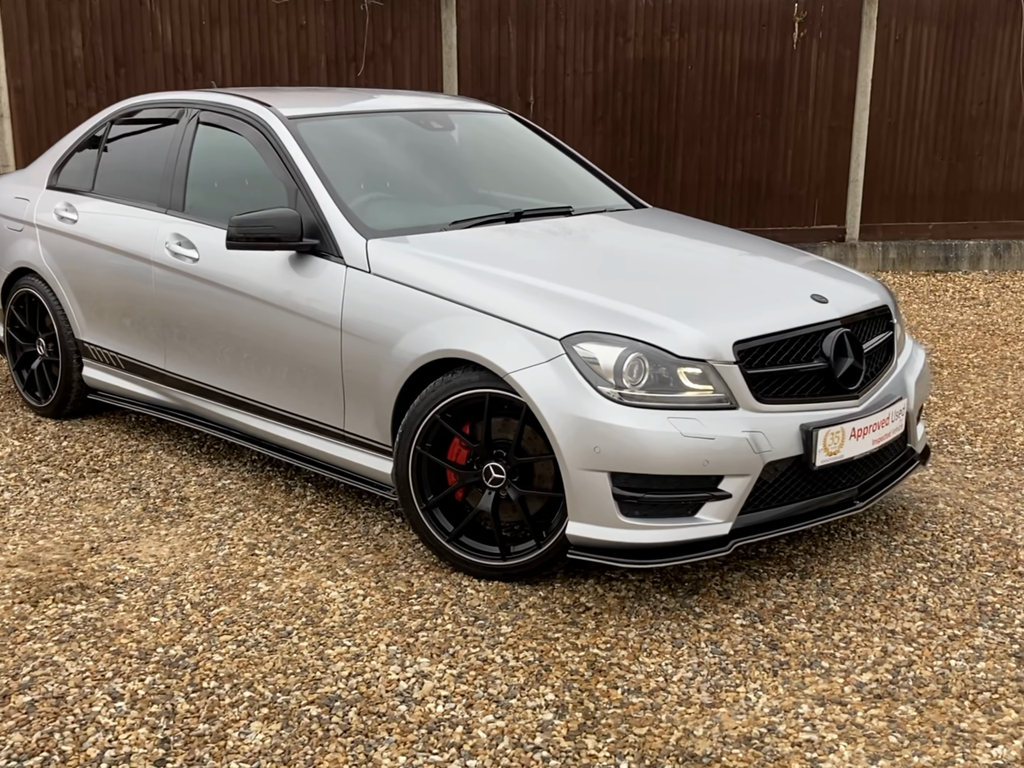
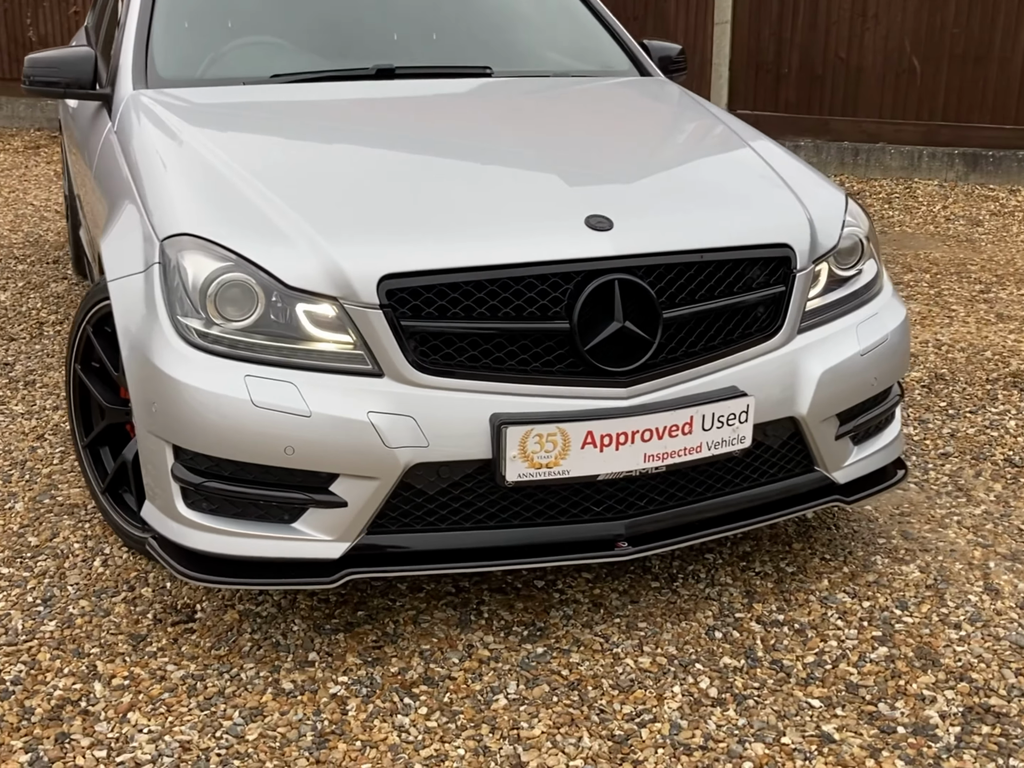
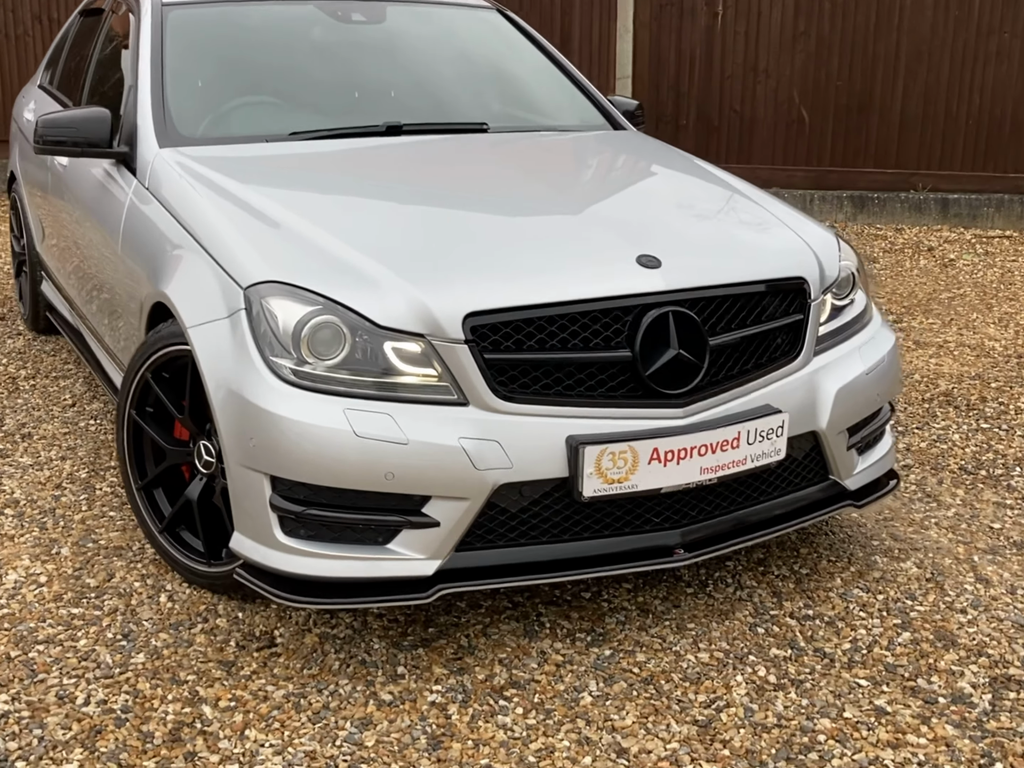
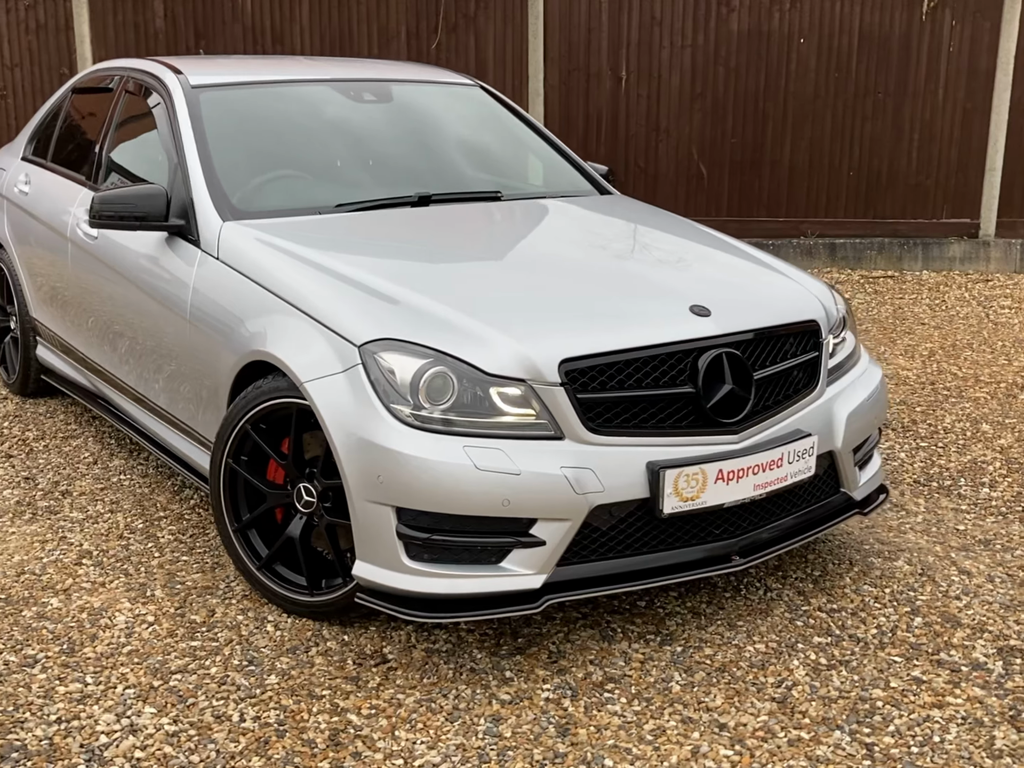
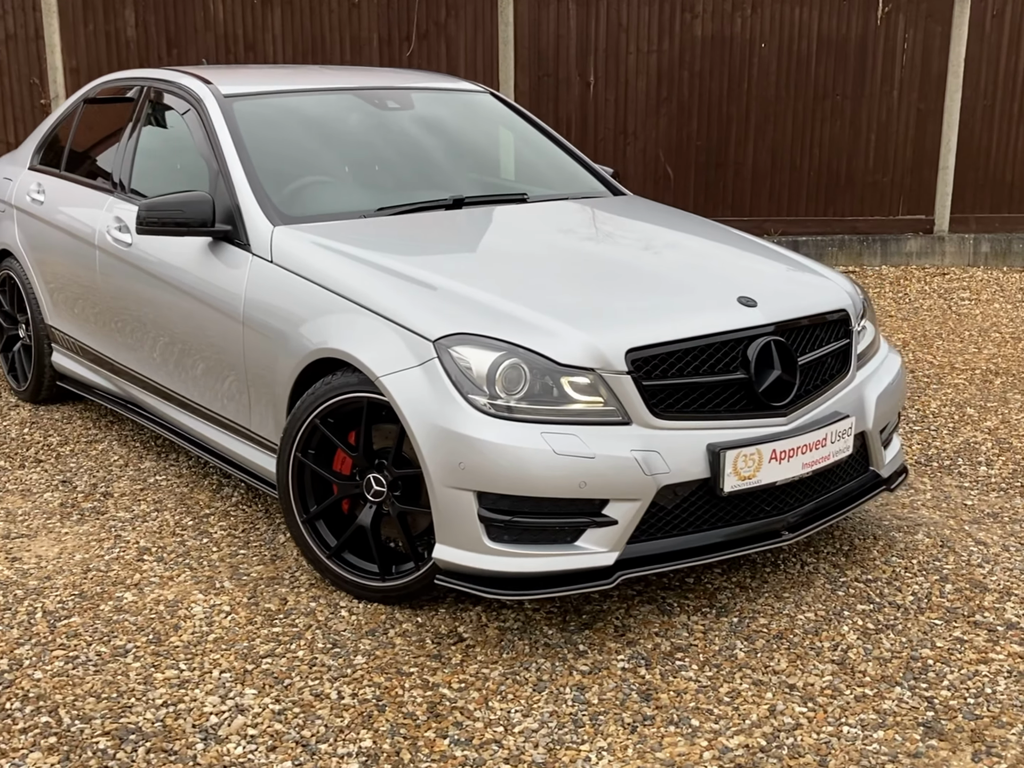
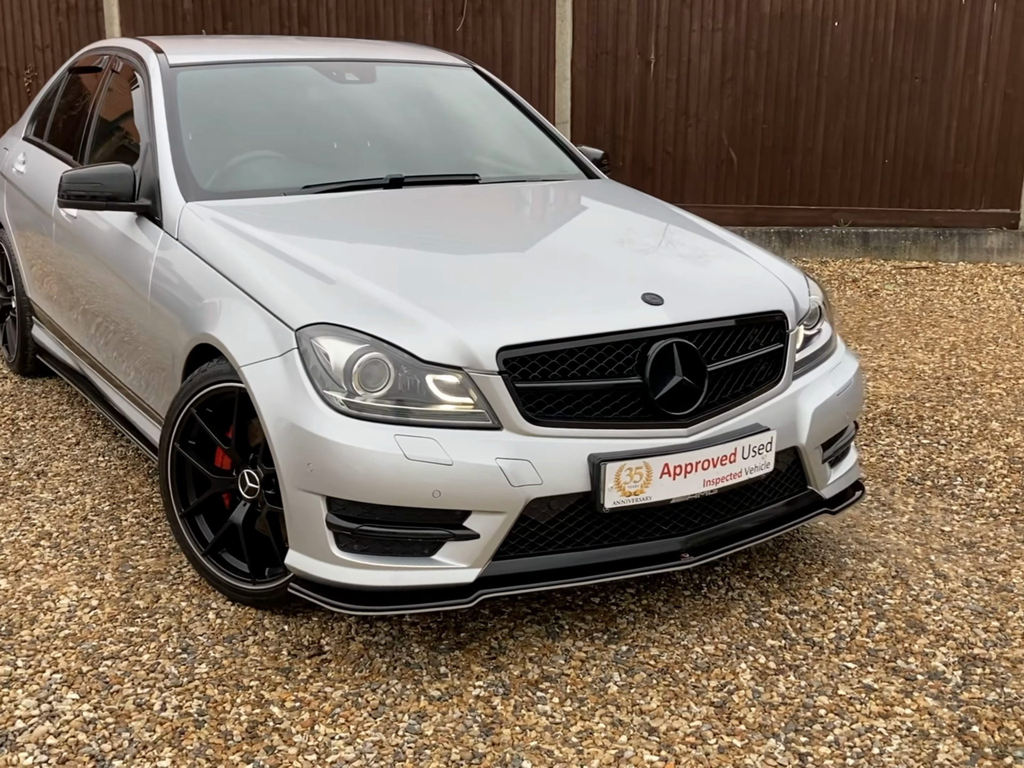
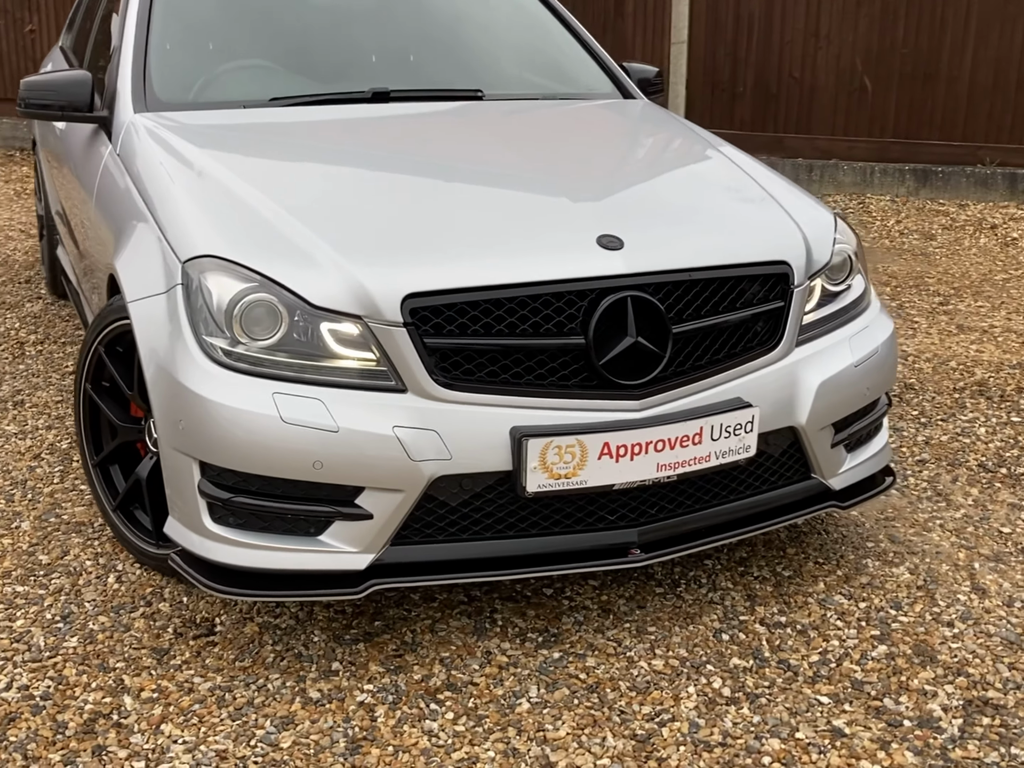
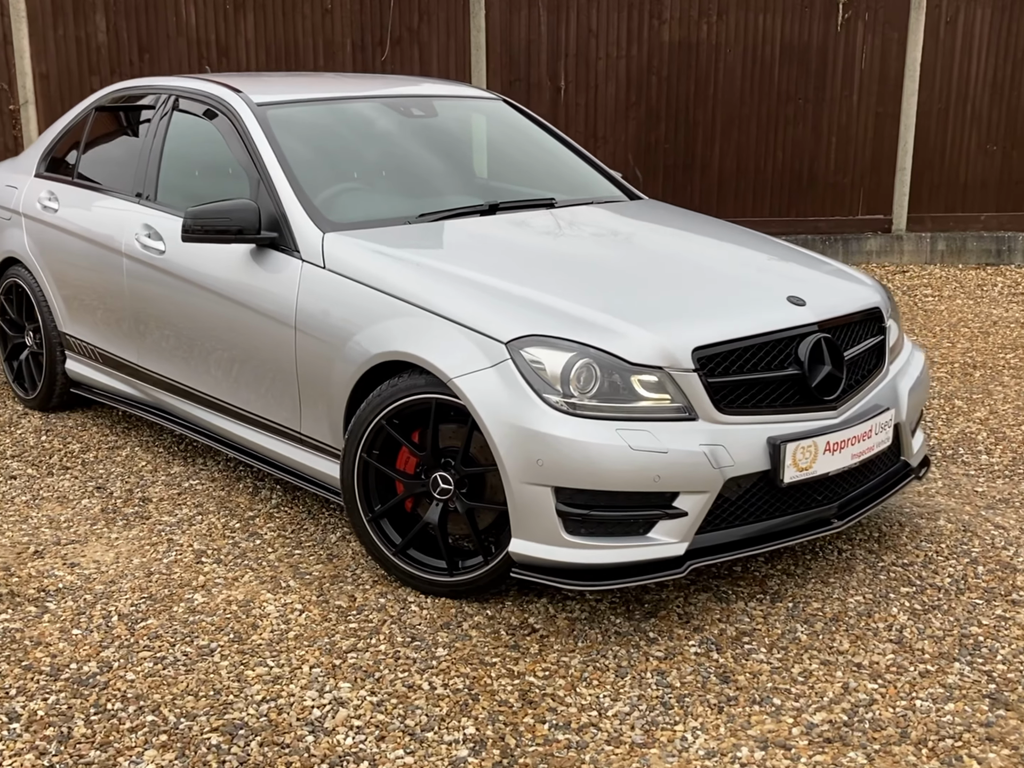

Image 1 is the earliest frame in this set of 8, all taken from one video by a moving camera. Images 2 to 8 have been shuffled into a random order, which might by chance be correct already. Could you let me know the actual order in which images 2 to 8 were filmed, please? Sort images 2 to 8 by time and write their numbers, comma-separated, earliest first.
8, 5, 4, 6, 3, 7, 2
